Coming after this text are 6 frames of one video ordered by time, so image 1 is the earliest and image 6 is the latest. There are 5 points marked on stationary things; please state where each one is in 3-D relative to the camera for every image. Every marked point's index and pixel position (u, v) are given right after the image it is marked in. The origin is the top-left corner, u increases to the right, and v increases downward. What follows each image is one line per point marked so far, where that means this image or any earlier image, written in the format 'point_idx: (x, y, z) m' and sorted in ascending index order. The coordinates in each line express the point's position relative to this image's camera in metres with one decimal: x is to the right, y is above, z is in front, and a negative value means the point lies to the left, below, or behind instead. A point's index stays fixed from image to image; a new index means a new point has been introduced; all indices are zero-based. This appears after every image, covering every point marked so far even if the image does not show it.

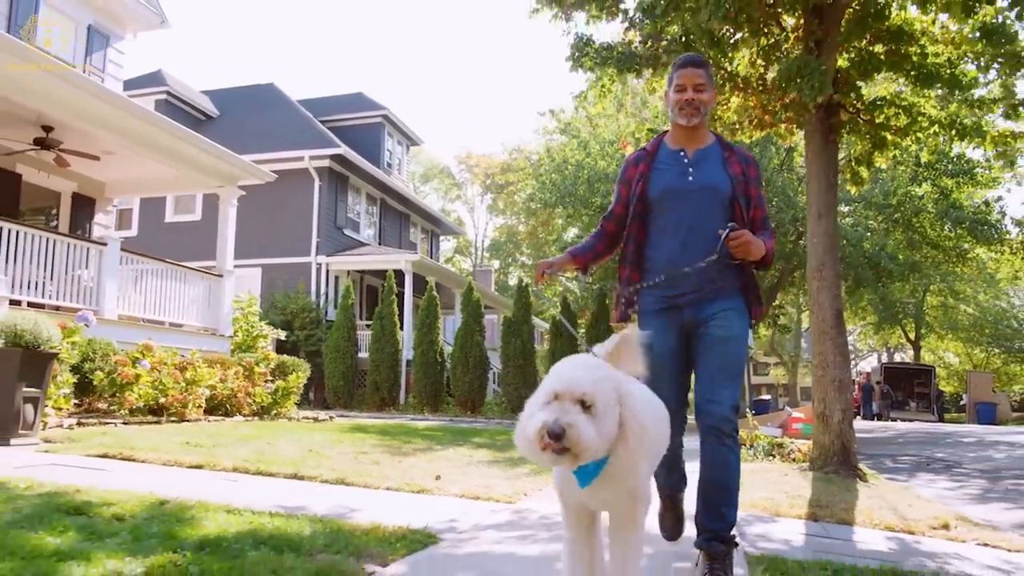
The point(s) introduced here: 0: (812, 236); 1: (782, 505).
0: (+2.6, +0.5, +6.9) m
1: (+1.6, -1.3, +4.9) m
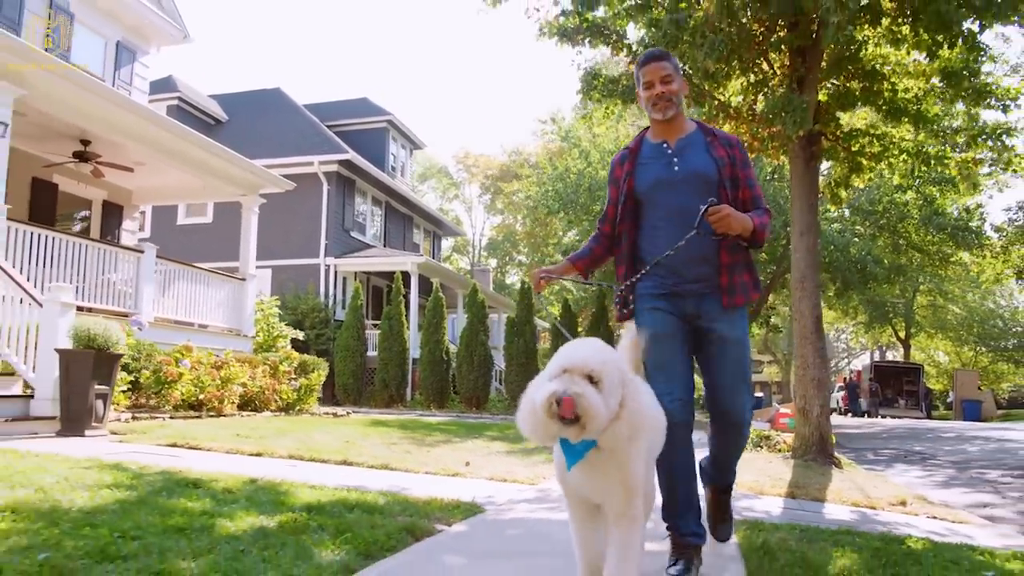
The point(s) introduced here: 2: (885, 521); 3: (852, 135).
0: (+2.7, +0.4, +7.8) m
1: (+1.8, -1.4, +5.8) m
2: (+2.2, -1.4, +4.8) m
3: (+3.3, +1.5, +7.9) m
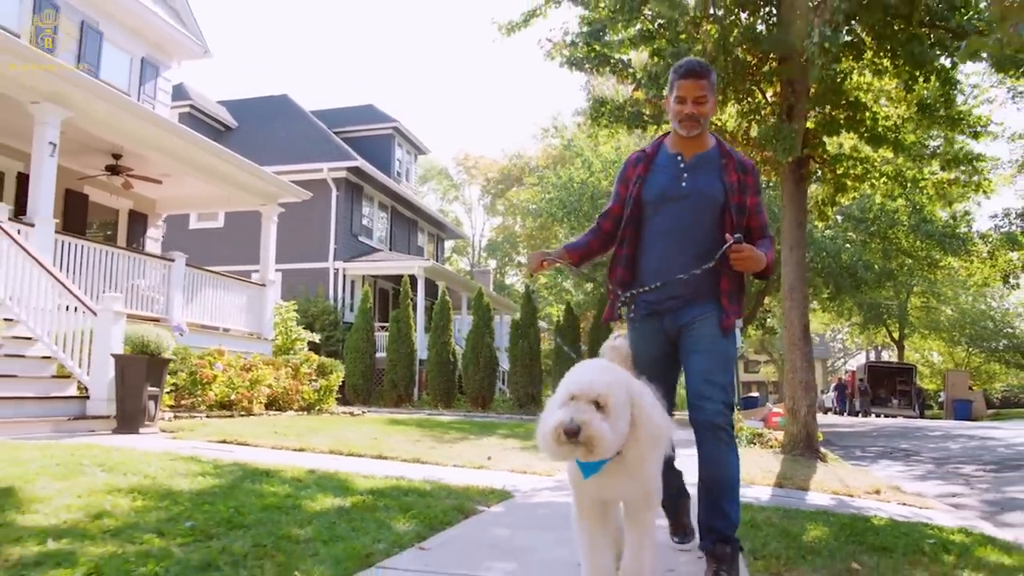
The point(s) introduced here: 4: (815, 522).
0: (+2.9, +0.3, +8.6) m
1: (+2.0, -1.5, +6.5) m
2: (+2.4, -1.5, +5.5) m
3: (+3.5, +1.4, +8.7) m
4: (+1.6, -1.2, +4.2) m
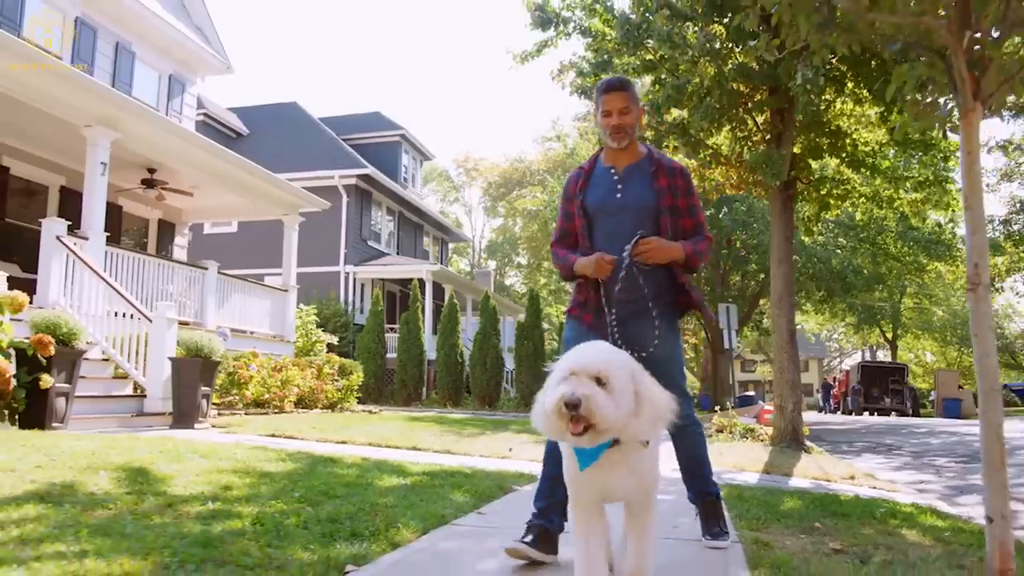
0: (+3.1, +0.2, +9.5) m
1: (+2.2, -1.6, +7.5) m
2: (+2.6, -1.6, +6.5) m
3: (+3.7, +1.3, +9.6) m
4: (+1.8, -1.3, +5.2) m
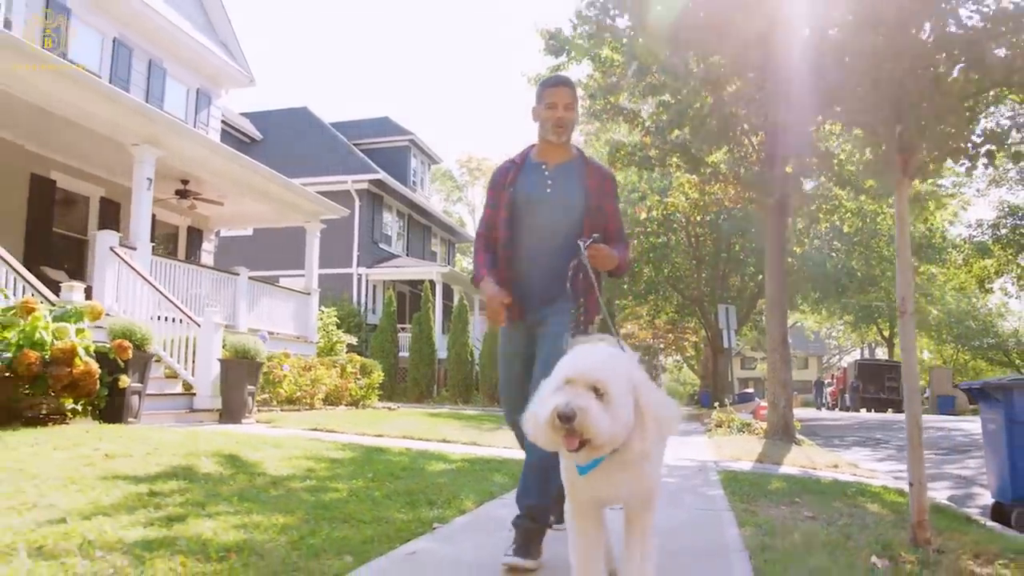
0: (+3.3, +0.1, +10.4) m
1: (+2.4, -1.7, +8.4) m
2: (+2.8, -1.7, +7.4) m
3: (+3.9, +1.2, +10.5) m
4: (+2.0, -1.4, +6.1) m
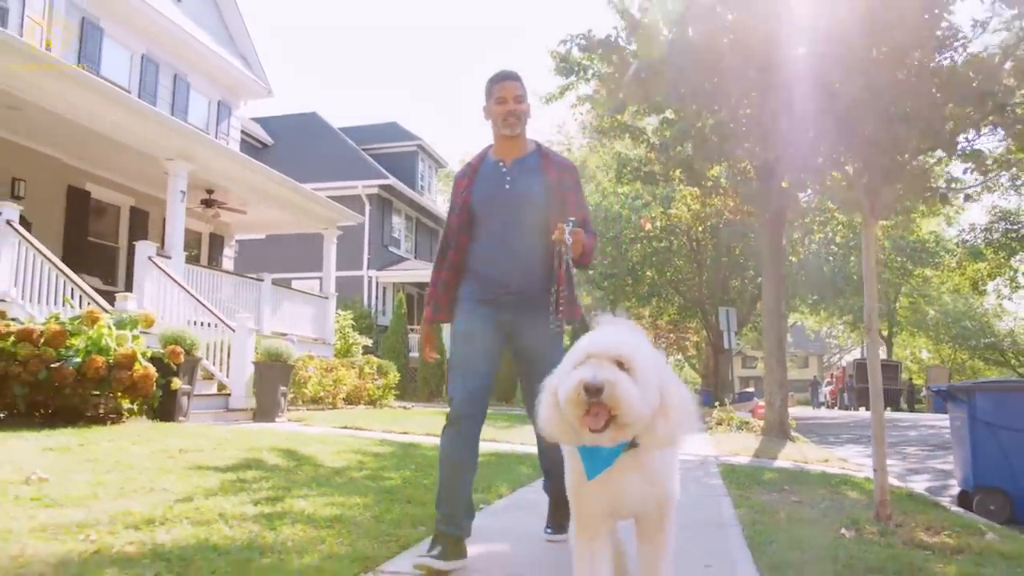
0: (+3.5, 0.0, +11.1) m
1: (+2.6, -1.8, +9.1) m
2: (+3.0, -1.8, +8.1) m
3: (+4.1, +1.1, +11.2) m
4: (+2.2, -1.6, +6.8) m
